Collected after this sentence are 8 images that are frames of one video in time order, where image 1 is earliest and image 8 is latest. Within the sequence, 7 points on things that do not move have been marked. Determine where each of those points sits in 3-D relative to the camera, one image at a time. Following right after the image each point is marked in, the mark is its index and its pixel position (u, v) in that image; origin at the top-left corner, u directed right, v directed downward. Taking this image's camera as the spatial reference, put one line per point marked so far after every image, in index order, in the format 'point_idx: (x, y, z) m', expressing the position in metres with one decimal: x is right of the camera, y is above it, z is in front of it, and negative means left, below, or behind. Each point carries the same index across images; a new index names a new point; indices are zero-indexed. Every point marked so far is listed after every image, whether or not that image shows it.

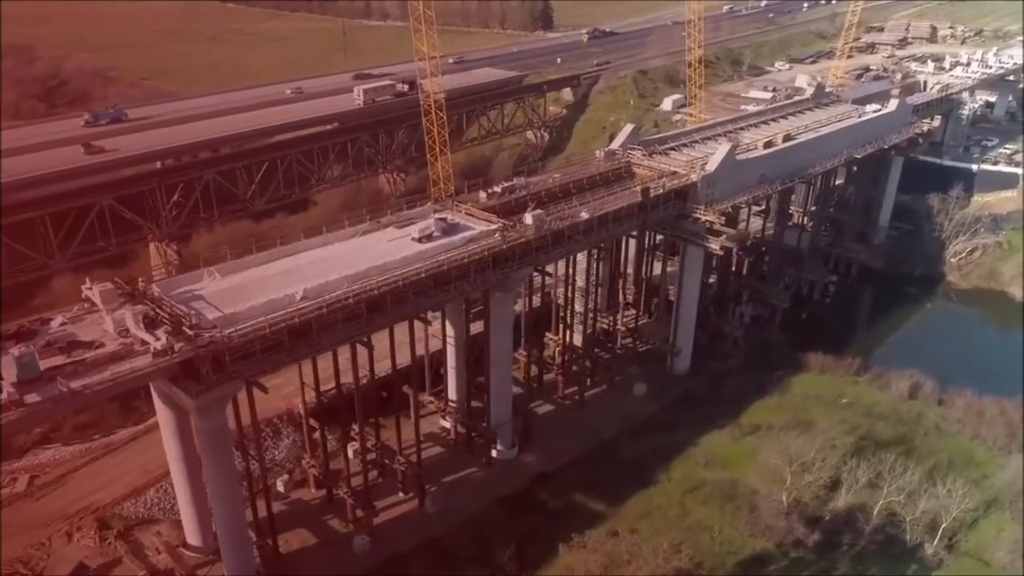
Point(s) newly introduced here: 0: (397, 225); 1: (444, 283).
0: (-1.9, +1.0, +12.7) m
1: (-1.0, +0.1, +11.8) m
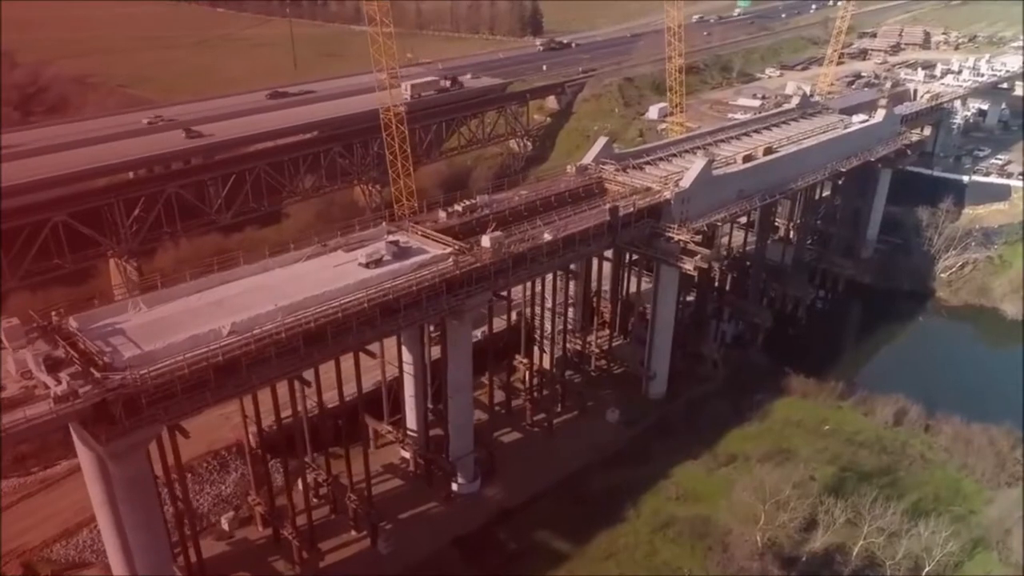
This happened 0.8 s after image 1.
0: (-2.6, +0.6, +12.0) m
1: (-1.7, -0.3, +11.1) m
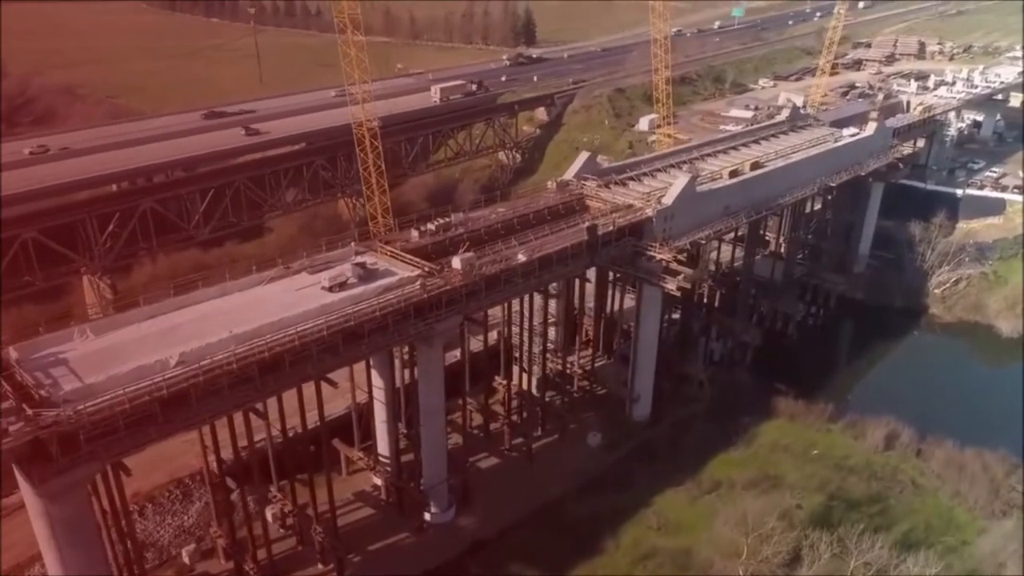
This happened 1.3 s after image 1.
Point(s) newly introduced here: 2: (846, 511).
0: (-3.0, +0.3, +11.5) m
1: (-2.1, -0.7, +10.6) m
2: (+5.8, -3.9, +13.4) m
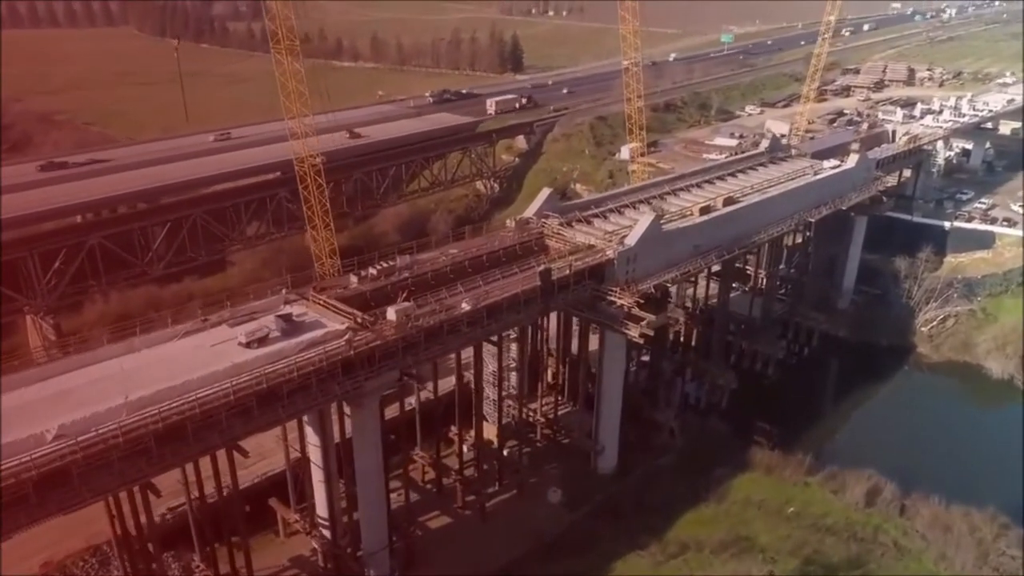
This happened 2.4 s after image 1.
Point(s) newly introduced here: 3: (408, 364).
0: (-3.9, -0.5, +10.6) m
1: (-3.0, -1.4, +9.6) m
2: (+4.9, -4.7, +12.3) m
3: (-1.5, -1.1, +10.9) m
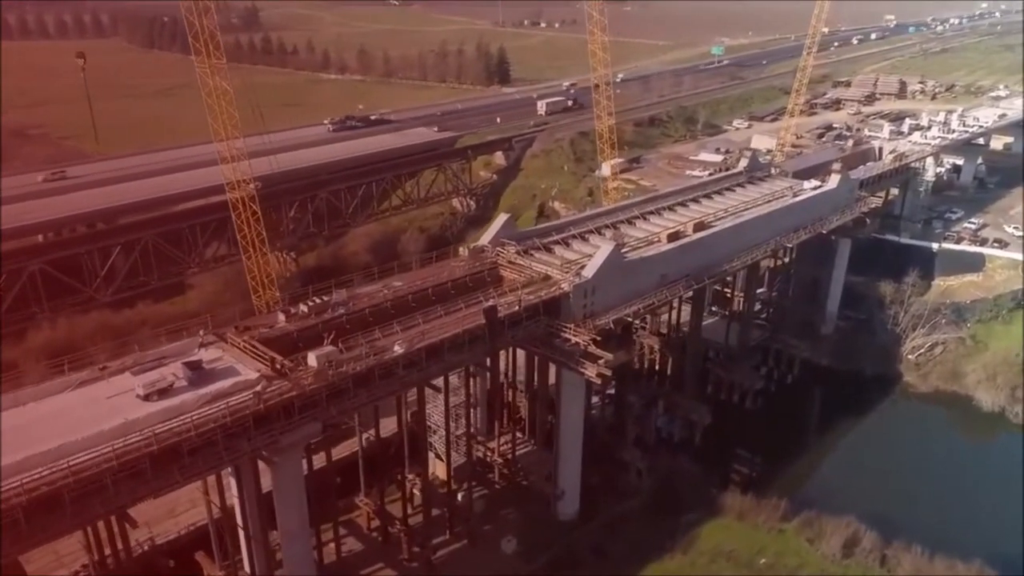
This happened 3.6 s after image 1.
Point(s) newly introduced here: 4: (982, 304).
0: (-4.7, -1.0, +9.6) m
1: (-3.8, -1.9, +8.6) m
2: (+4.1, -5.2, +11.3) m
3: (-2.3, -1.6, +9.9) m
4: (+12.4, -0.4, +20.3) m
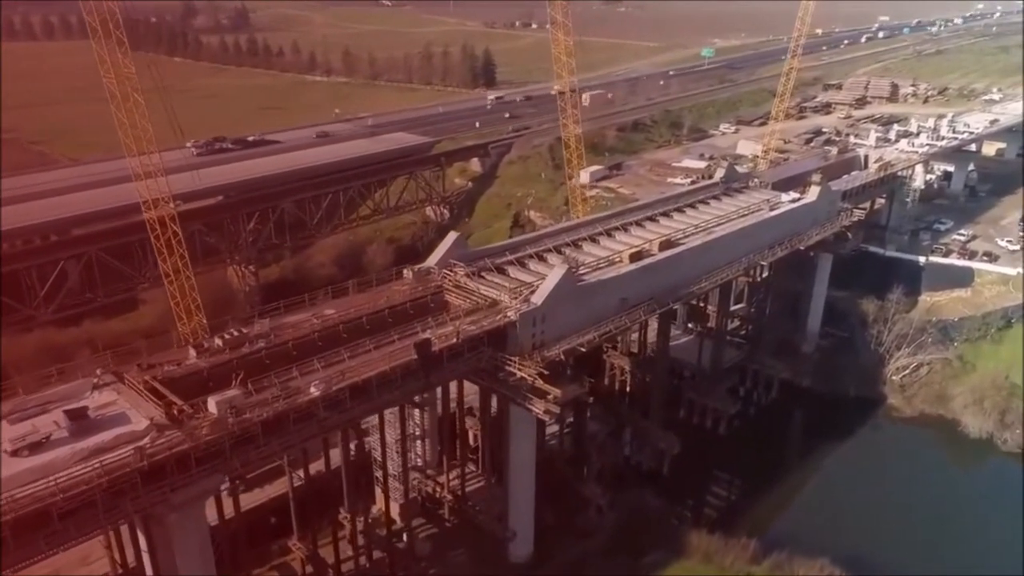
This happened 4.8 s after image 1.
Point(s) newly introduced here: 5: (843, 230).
0: (-5.6, -1.5, +8.6) m
1: (-4.7, -2.4, +7.6) m
2: (+3.2, -5.6, +10.3) m
3: (-3.2, -2.1, +8.9) m
4: (+11.5, -0.9, +19.3) m
5: (+8.3, +1.5, +19.3) m
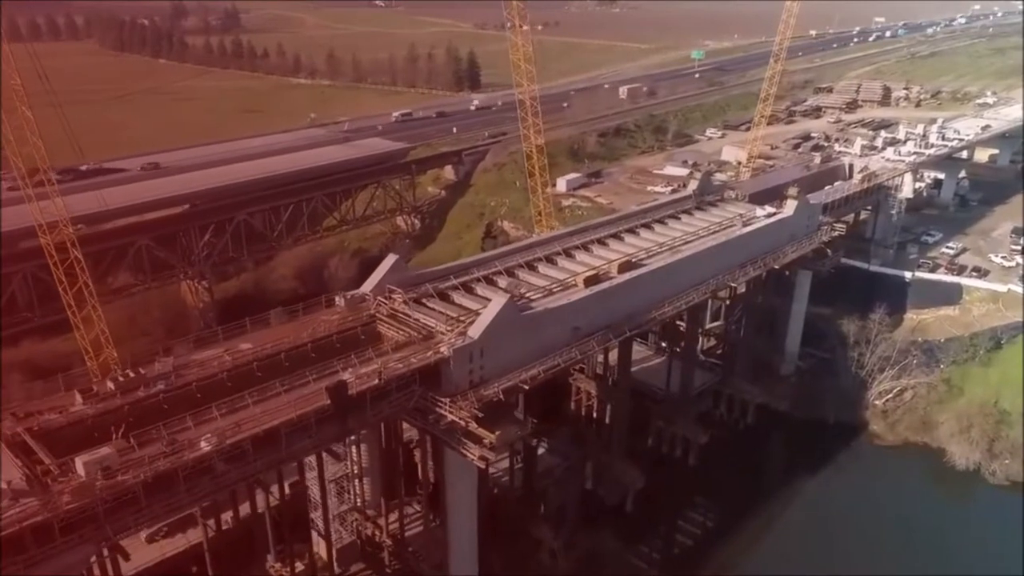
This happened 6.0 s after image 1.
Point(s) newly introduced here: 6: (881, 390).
0: (-6.5, -1.9, +7.5) m
1: (-5.6, -2.8, +6.5) m
2: (+2.3, -6.1, +9.2) m
3: (-4.1, -2.5, +7.8) m
4: (+10.6, -1.3, +18.2) m
5: (+7.4, +1.0, +18.2) m
6: (+8.7, -2.3, +18.1) m
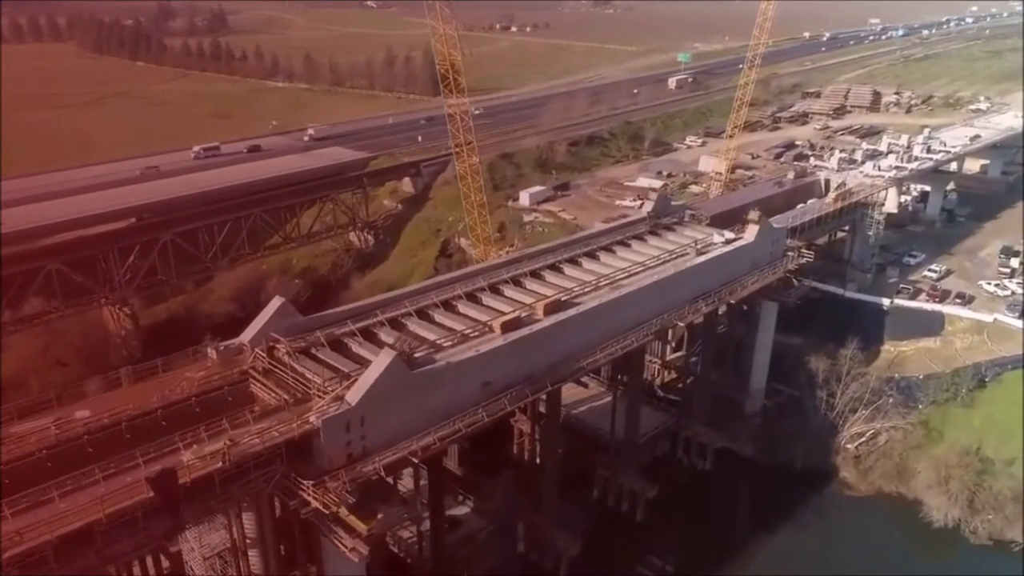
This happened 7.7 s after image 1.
0: (-7.9, -2.6, +5.9) m
1: (-7.0, -3.5, +4.9) m
2: (+1.0, -6.8, +7.6) m
3: (-5.4, -3.2, +6.2) m
4: (+9.2, -2.0, +16.6) m
5: (+6.0, +0.3, +16.6) m
6: (+7.3, -3.0, +16.5) m
